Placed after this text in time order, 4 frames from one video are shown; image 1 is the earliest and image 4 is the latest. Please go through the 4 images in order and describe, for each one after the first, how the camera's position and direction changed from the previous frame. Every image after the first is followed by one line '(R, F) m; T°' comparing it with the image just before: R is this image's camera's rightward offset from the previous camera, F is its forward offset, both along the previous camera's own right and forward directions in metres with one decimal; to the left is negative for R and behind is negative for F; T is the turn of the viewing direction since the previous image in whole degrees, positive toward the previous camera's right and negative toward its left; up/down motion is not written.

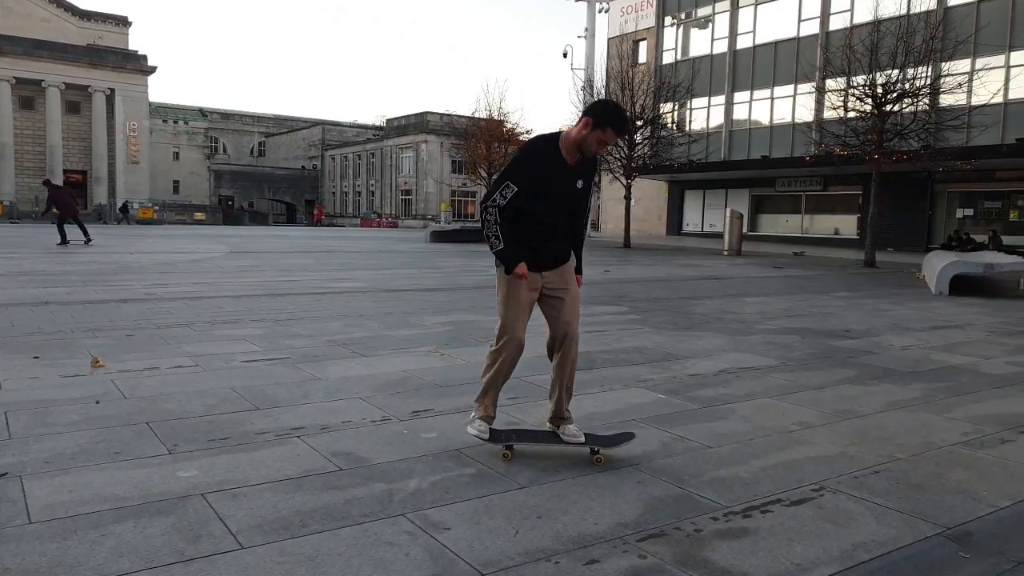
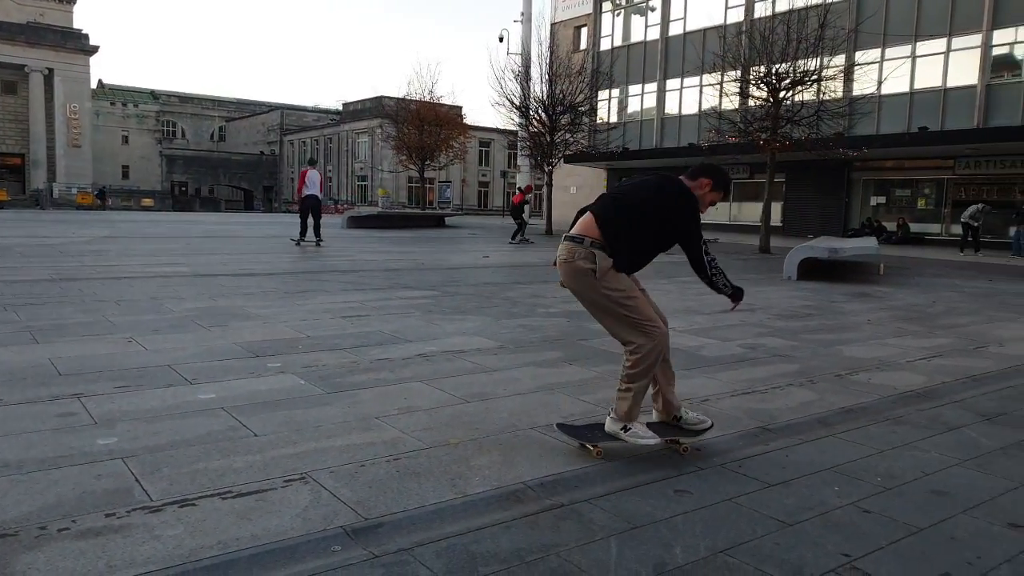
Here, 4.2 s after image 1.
(+2.0, +0.2) m; +3°
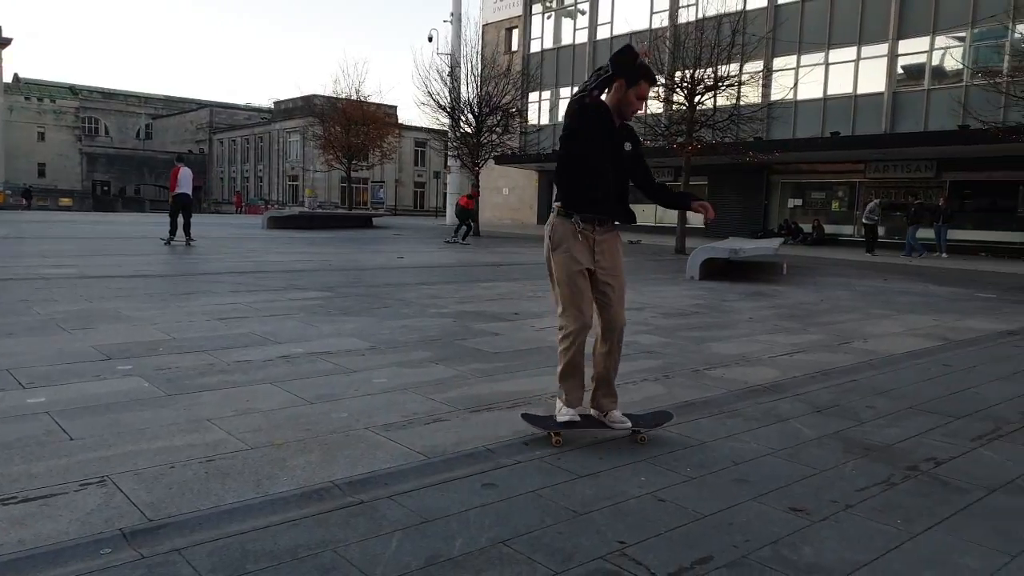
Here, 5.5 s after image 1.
(+0.5, 0.0) m; +5°
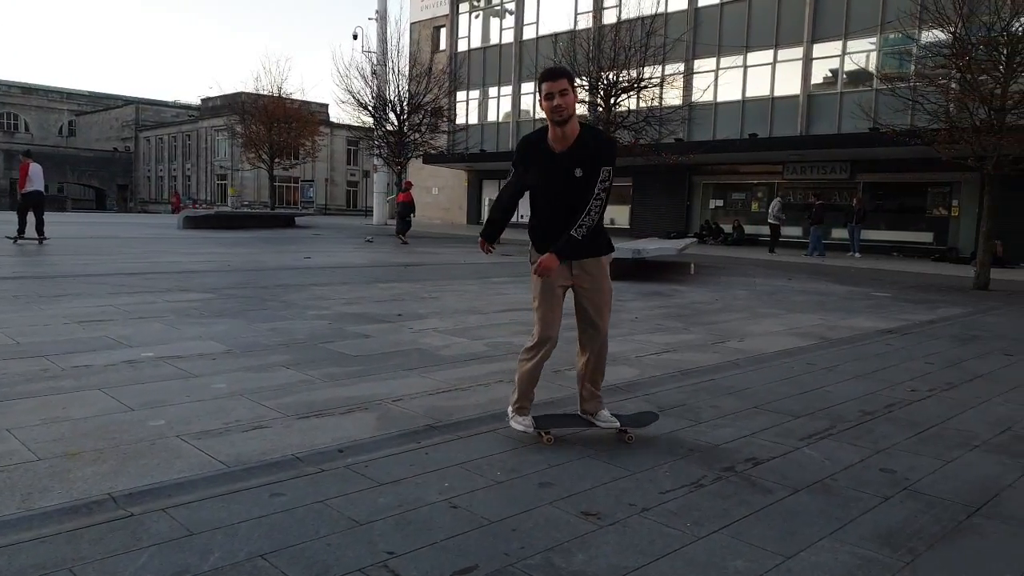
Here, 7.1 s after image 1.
(+0.6, +0.1) m; +4°
